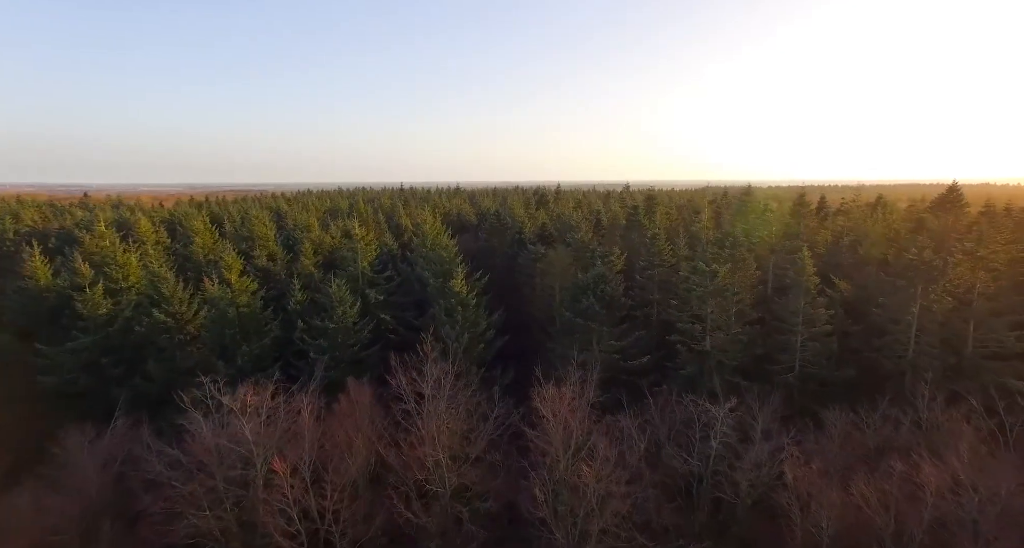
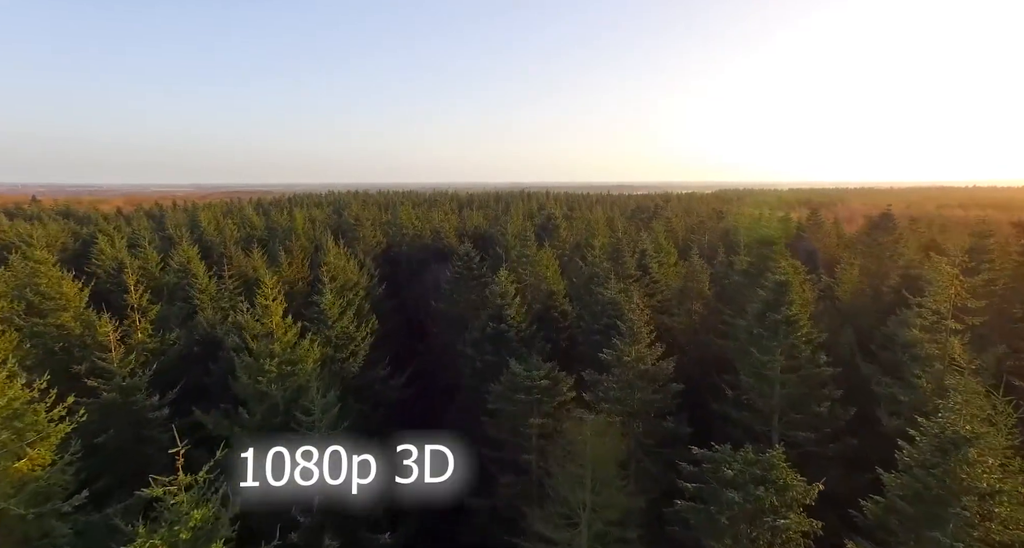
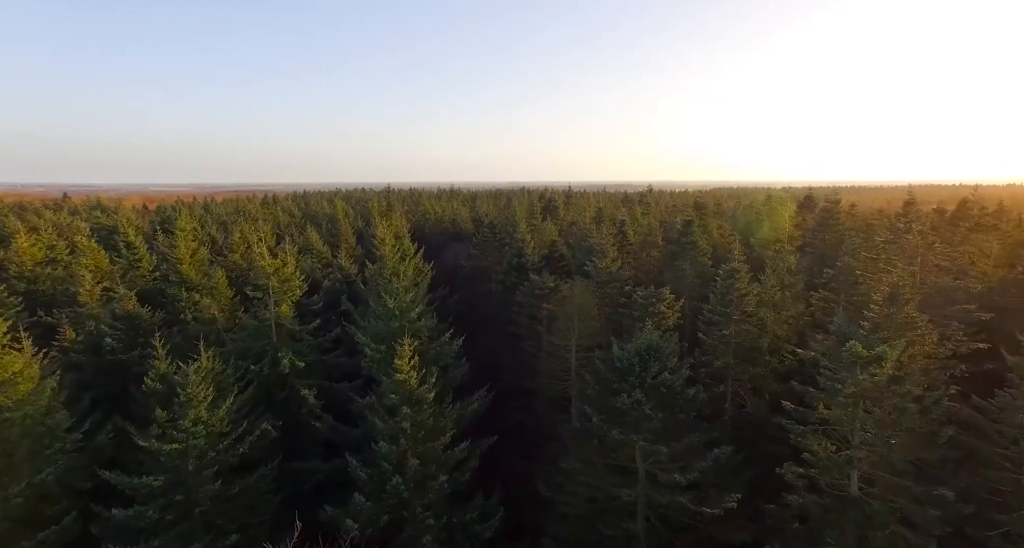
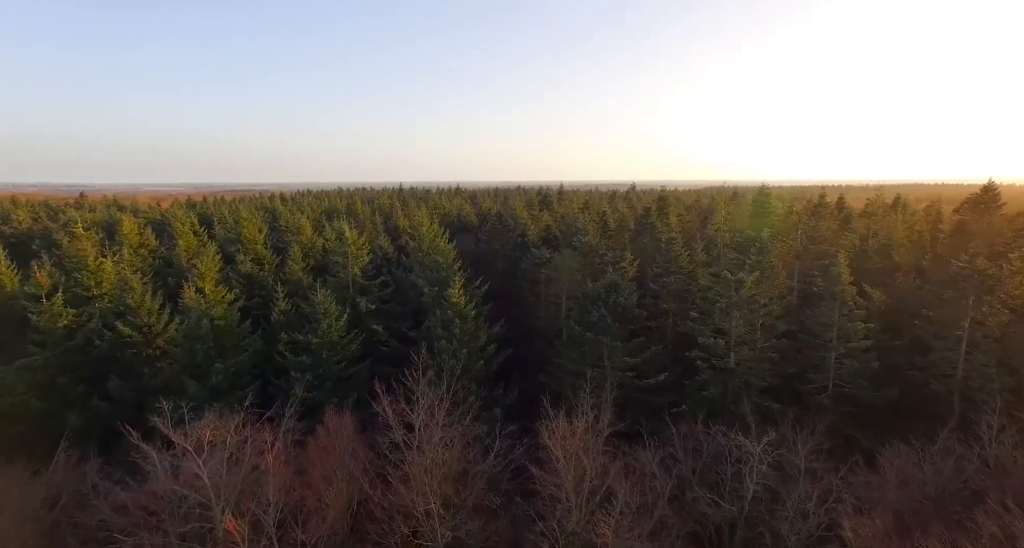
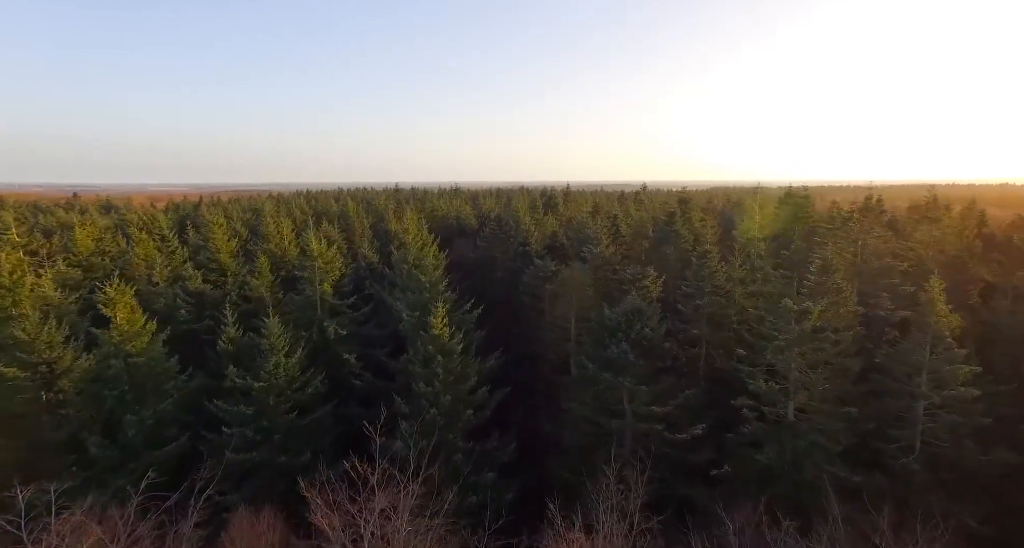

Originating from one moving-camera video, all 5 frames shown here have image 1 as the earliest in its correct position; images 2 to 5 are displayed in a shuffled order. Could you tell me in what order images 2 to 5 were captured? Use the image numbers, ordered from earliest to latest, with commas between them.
4, 5, 3, 2
